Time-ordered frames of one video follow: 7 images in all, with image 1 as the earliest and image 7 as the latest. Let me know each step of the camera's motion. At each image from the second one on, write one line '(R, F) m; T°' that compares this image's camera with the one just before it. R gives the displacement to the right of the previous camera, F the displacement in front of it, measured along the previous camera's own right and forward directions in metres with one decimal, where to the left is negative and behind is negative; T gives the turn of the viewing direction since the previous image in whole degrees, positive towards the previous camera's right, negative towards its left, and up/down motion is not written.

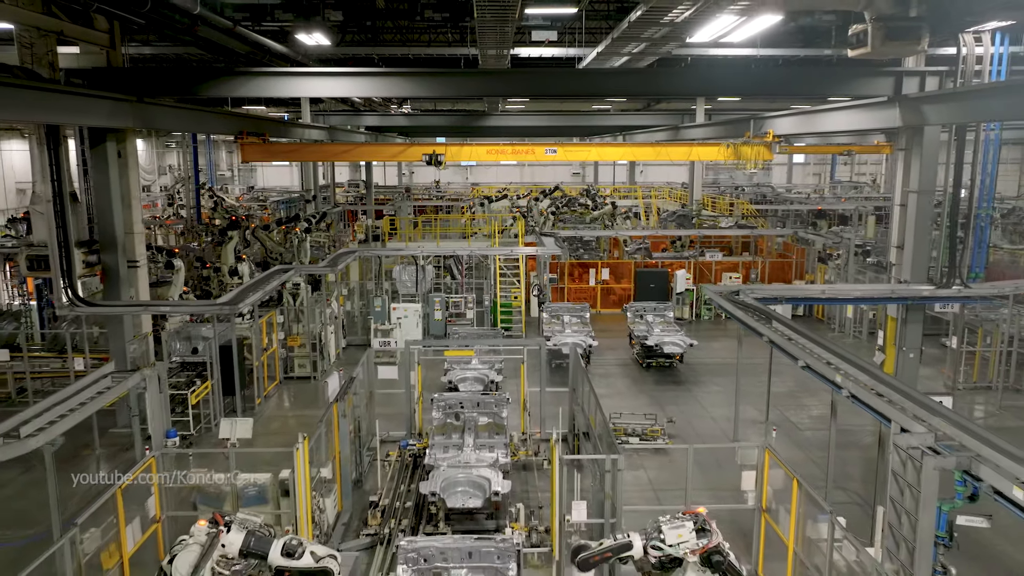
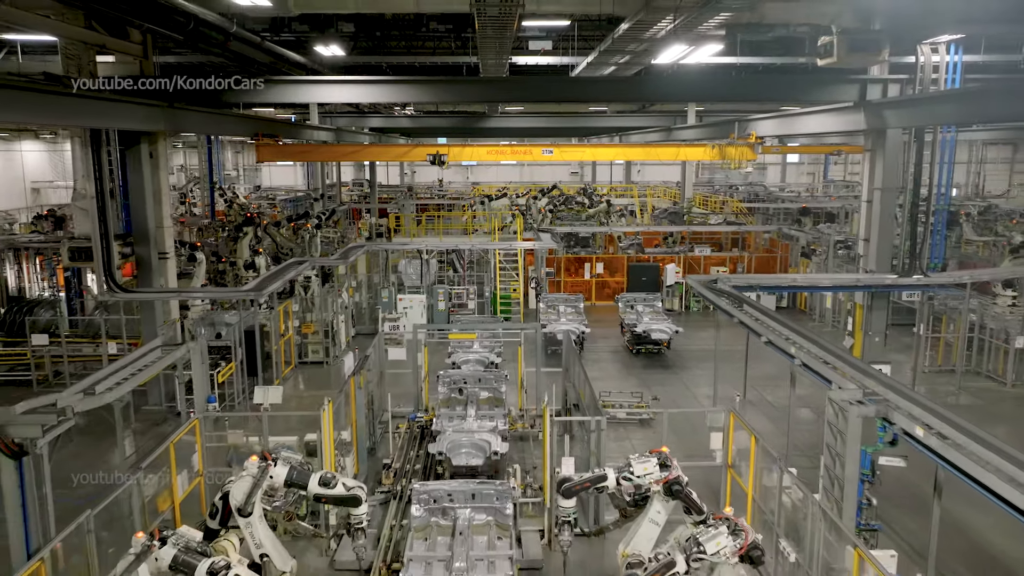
(0.0, -0.9) m; 0°
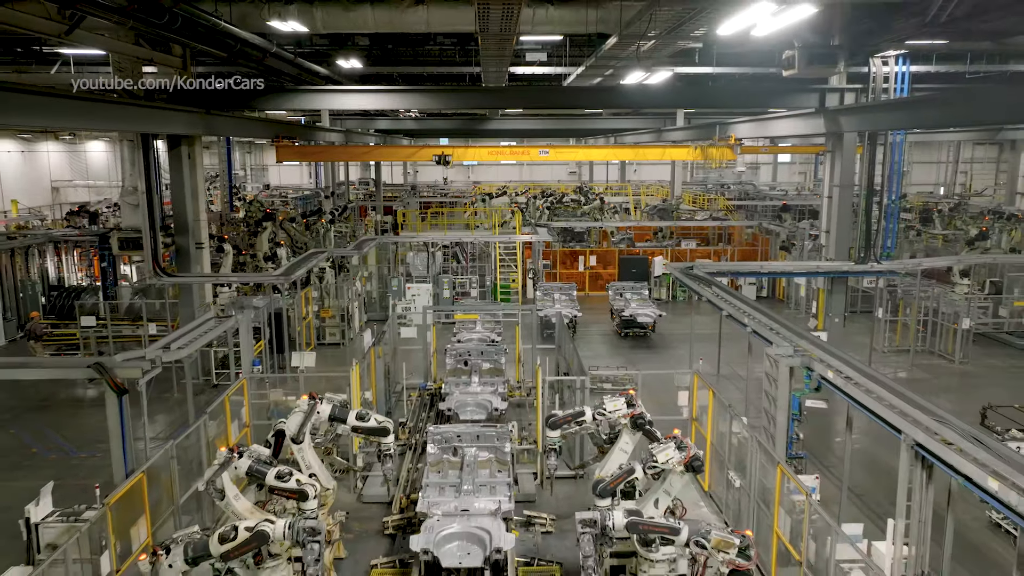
(0.0, -1.4) m; 0°
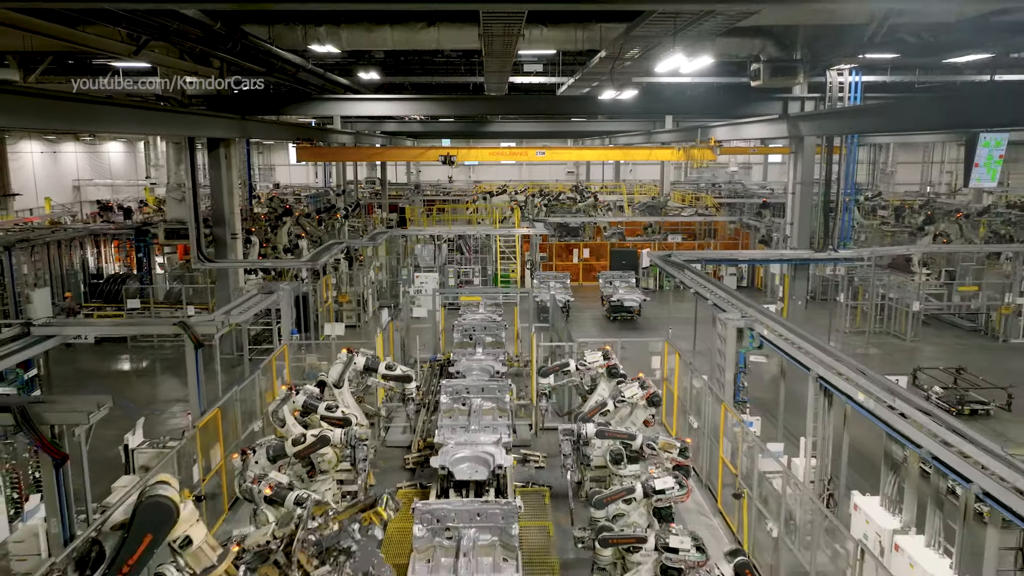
(0.0, -1.6) m; 0°
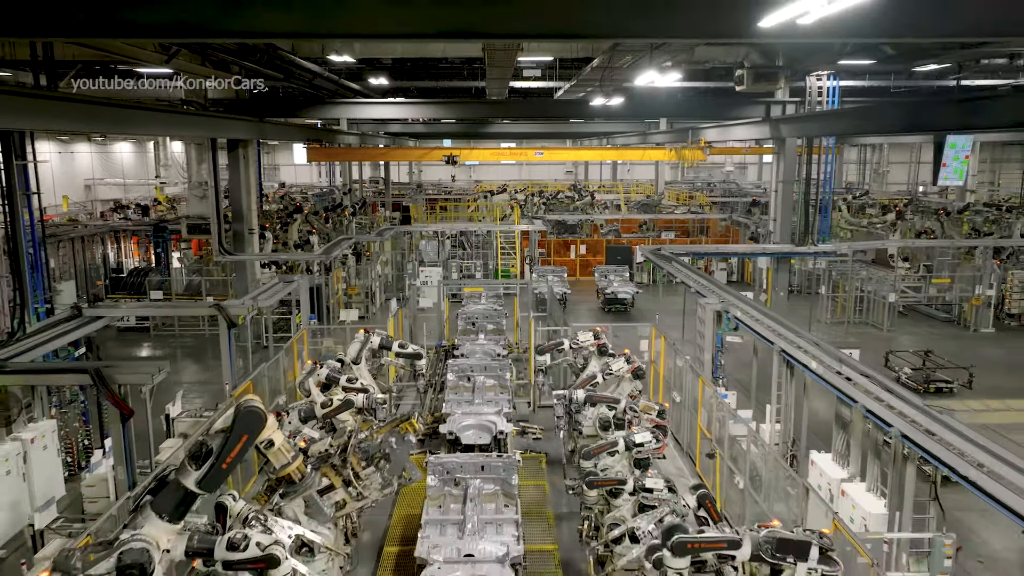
(0.0, -0.9) m; 0°
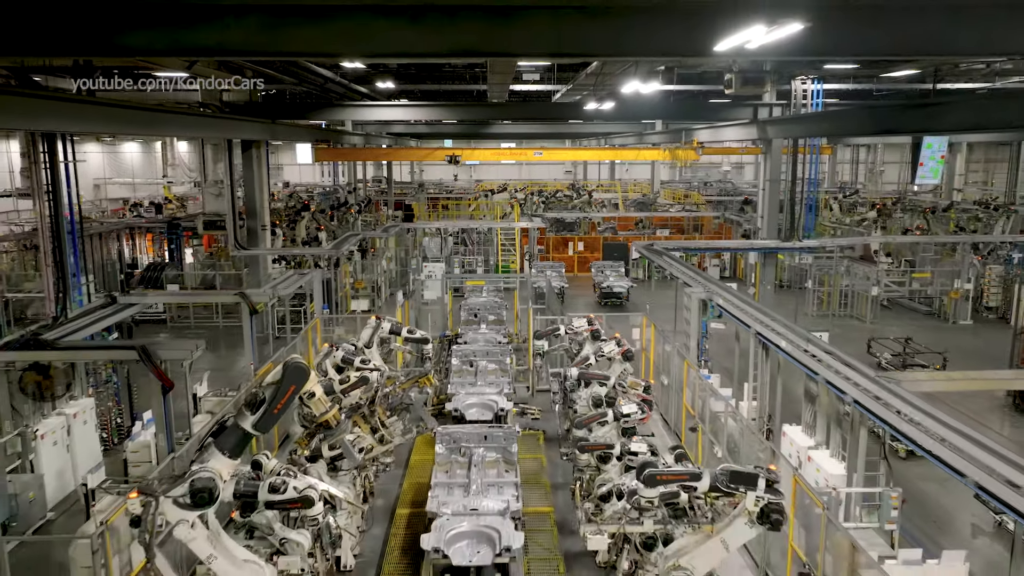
(0.0, -0.8) m; 0°
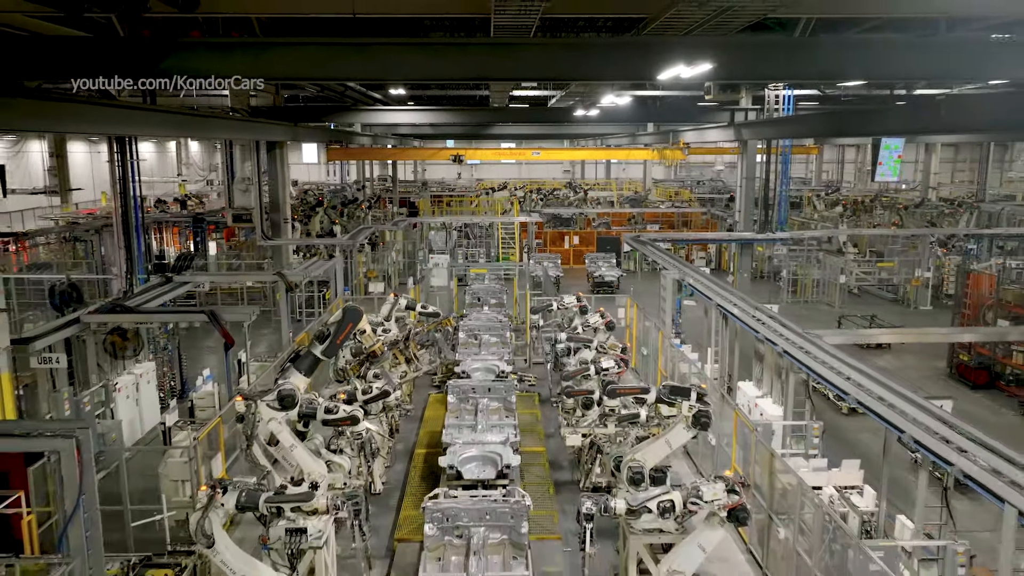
(0.0, -1.6) m; 0°
